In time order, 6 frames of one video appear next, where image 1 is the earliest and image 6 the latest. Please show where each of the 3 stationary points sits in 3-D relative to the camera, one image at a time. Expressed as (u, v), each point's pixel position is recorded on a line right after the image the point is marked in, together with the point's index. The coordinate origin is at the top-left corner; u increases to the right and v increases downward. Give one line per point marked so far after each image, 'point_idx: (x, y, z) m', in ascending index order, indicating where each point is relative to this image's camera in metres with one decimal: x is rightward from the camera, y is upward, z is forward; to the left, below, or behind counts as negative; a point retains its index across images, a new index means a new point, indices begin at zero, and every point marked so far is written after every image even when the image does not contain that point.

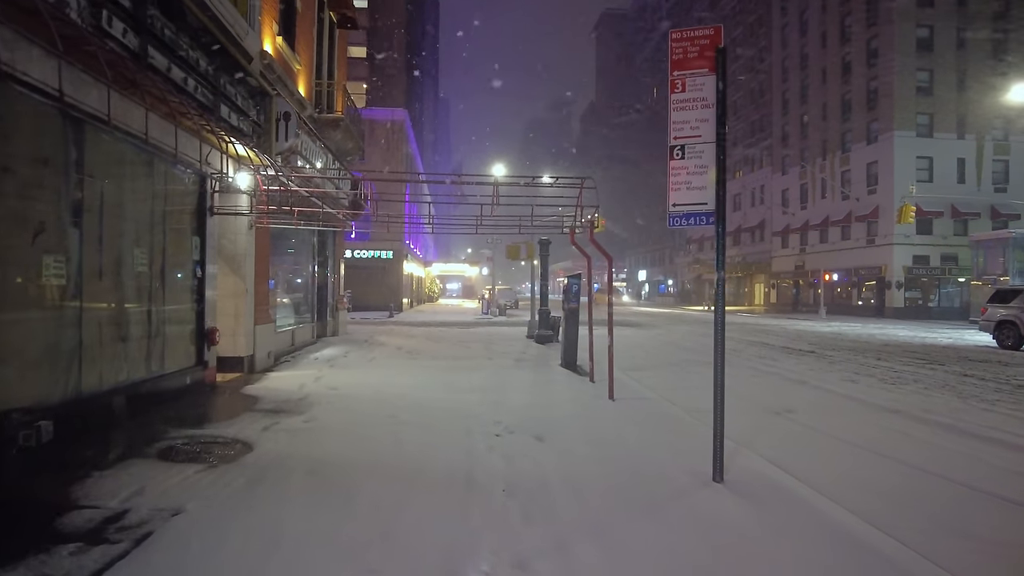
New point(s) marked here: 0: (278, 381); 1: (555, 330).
0: (-3.3, -1.3, +9.3) m
1: (+1.2, -1.2, +17.8) m
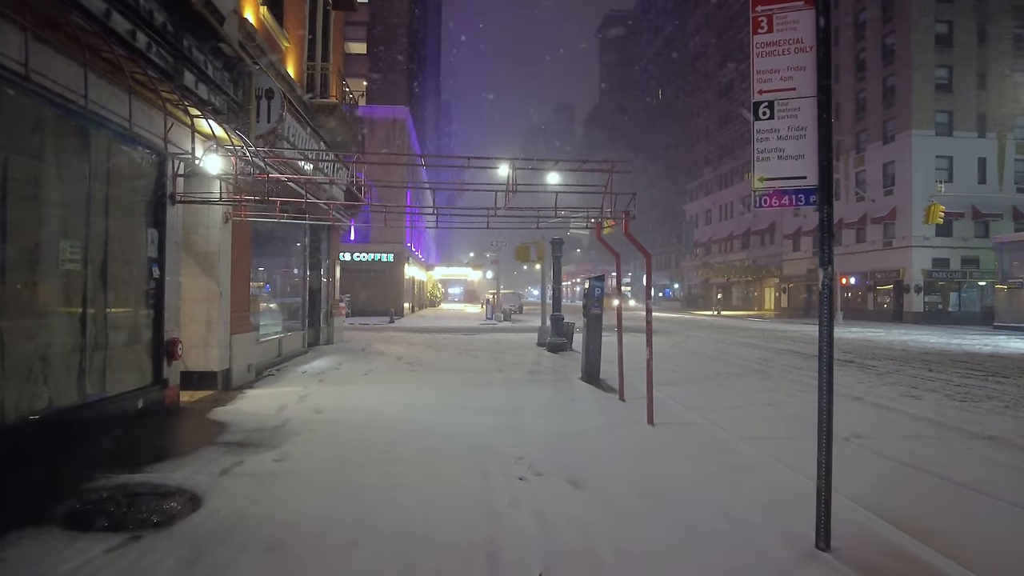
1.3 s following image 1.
0: (-3.1, -1.4, +7.8) m
1: (+1.4, -1.3, +16.4) m
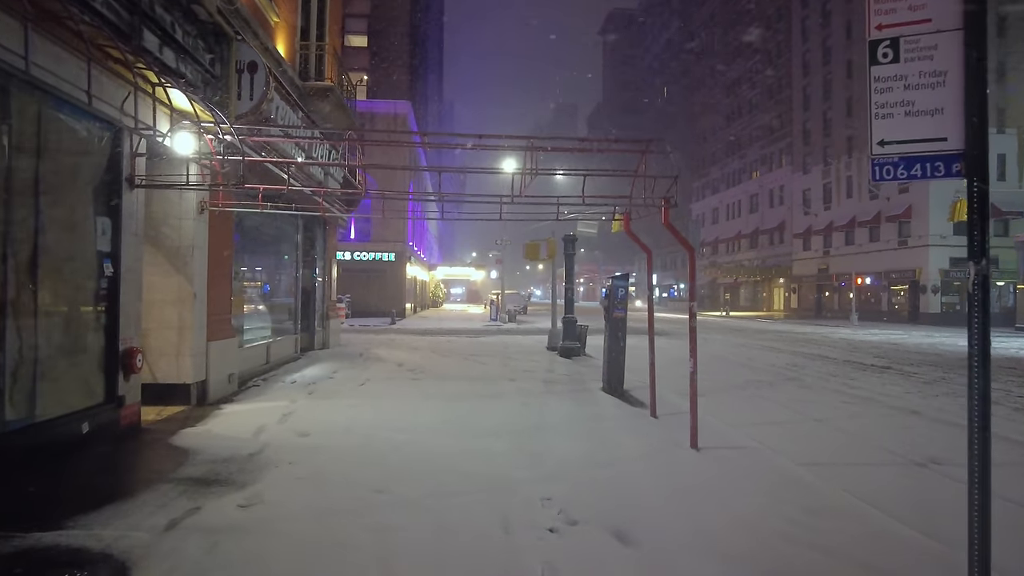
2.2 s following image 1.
0: (-2.9, -1.4, +6.7) m
1: (+1.6, -1.3, +15.2) m
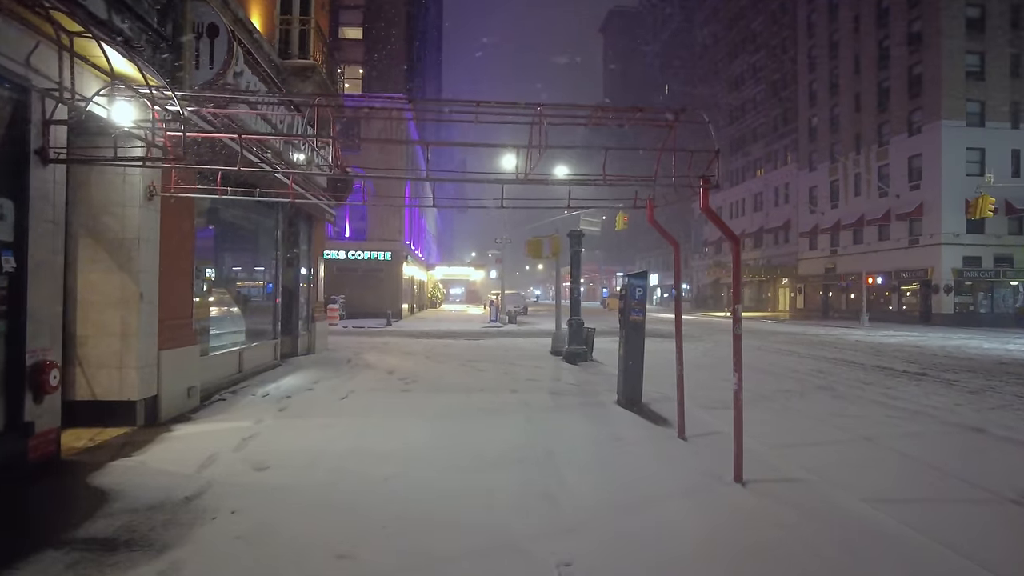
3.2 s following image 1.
0: (-2.9, -1.4, +5.6) m
1: (+1.7, -1.3, +14.1) m
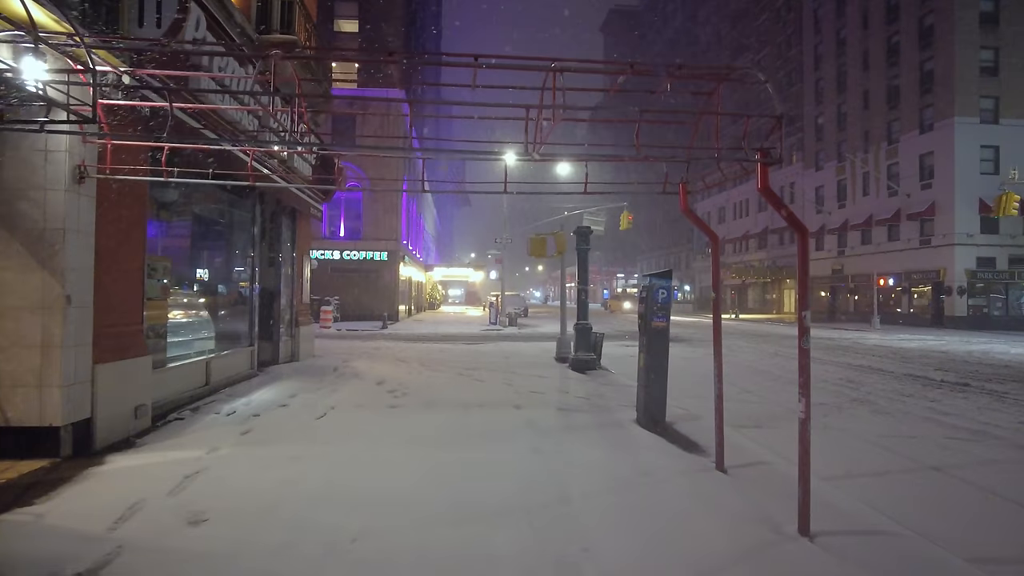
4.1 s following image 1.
0: (-2.8, -1.4, +4.5) m
1: (+1.7, -1.3, +13.0) m
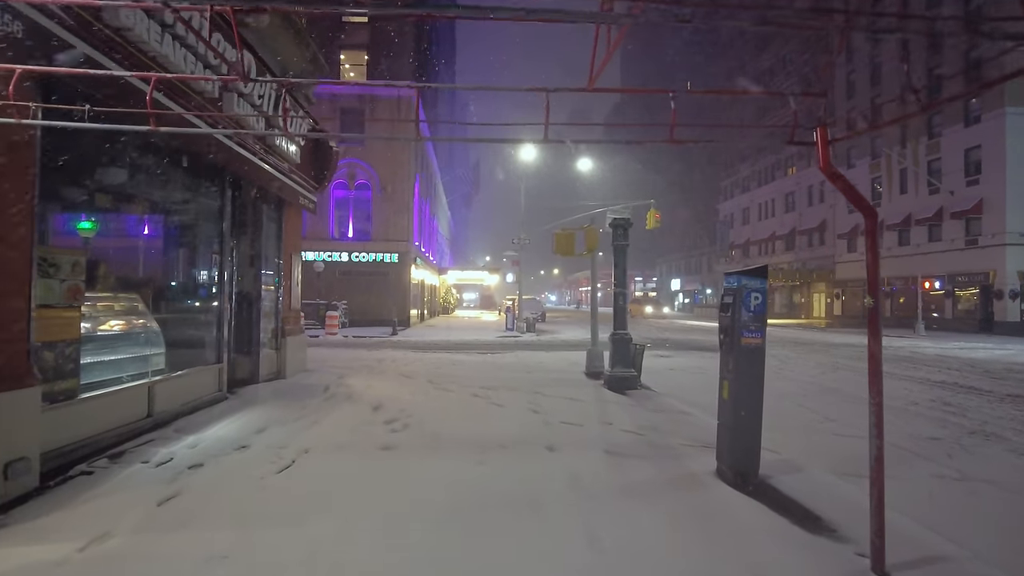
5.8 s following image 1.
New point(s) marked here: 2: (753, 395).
0: (-2.6, -1.4, +2.5) m
1: (+2.1, -1.4, +10.9) m
2: (+1.9, -0.9, +5.2) m
